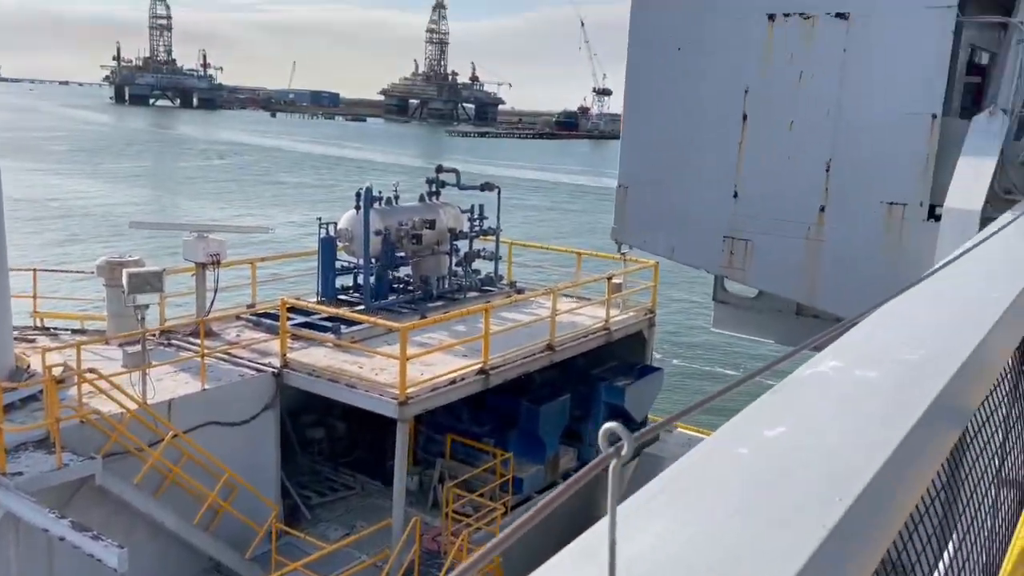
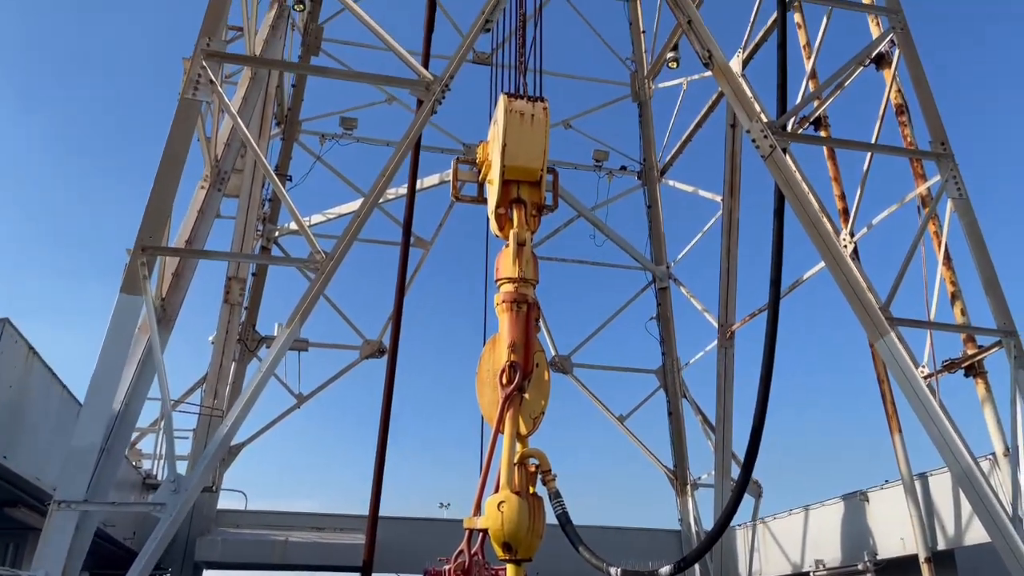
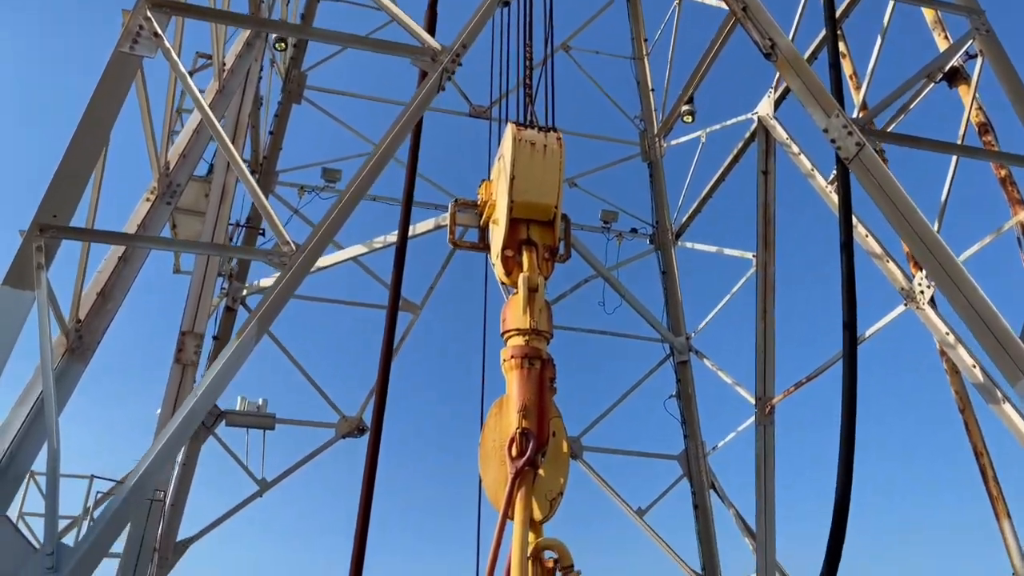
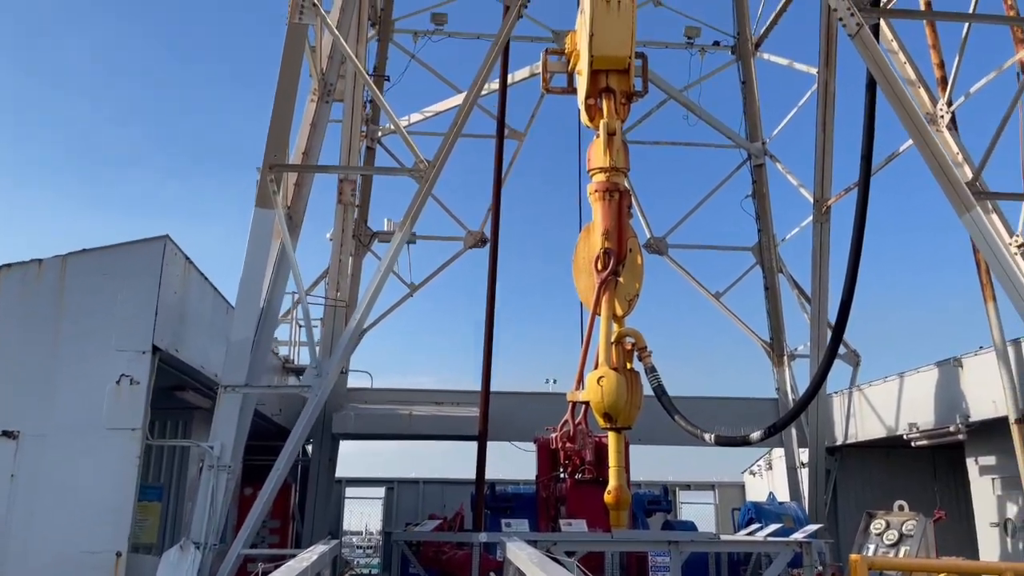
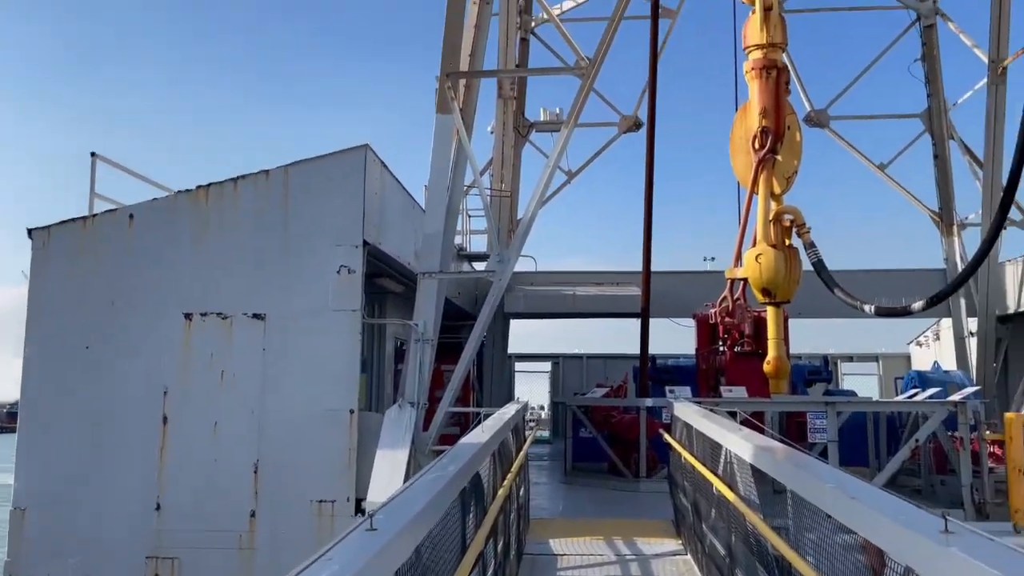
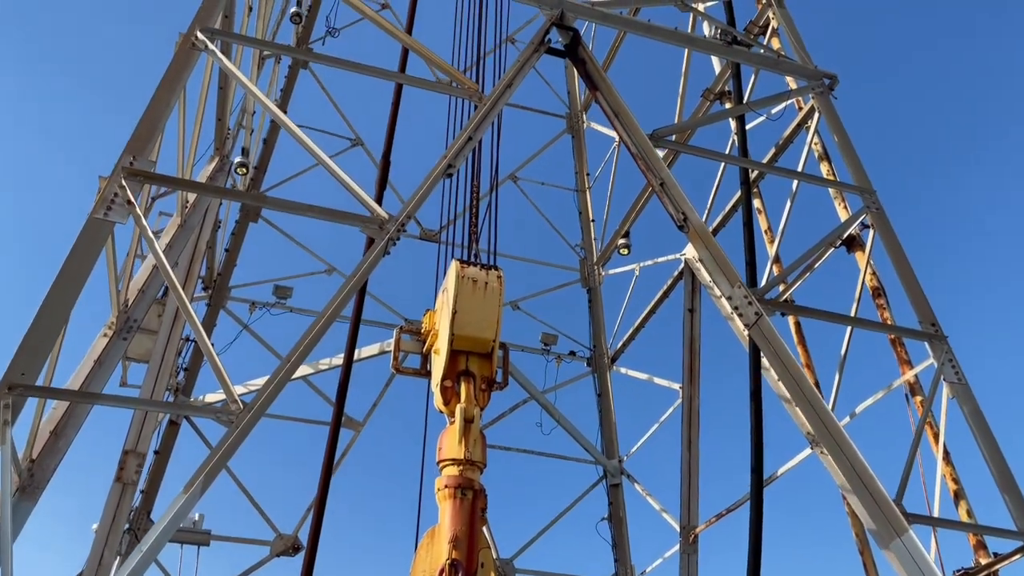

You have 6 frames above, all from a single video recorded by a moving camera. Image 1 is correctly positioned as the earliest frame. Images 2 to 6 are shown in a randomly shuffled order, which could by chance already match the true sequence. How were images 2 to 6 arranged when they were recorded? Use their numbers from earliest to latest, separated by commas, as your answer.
5, 4, 2, 6, 3
